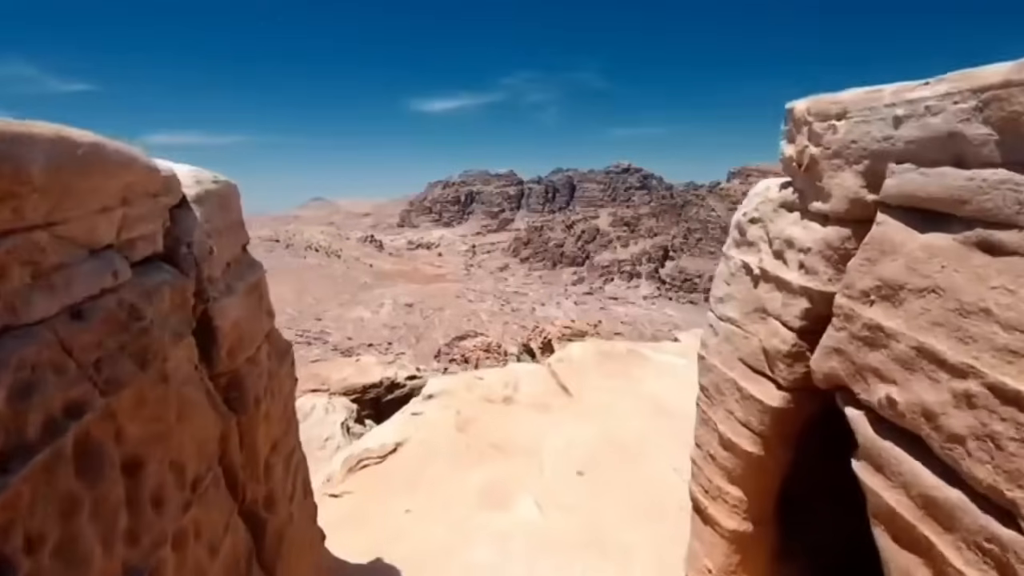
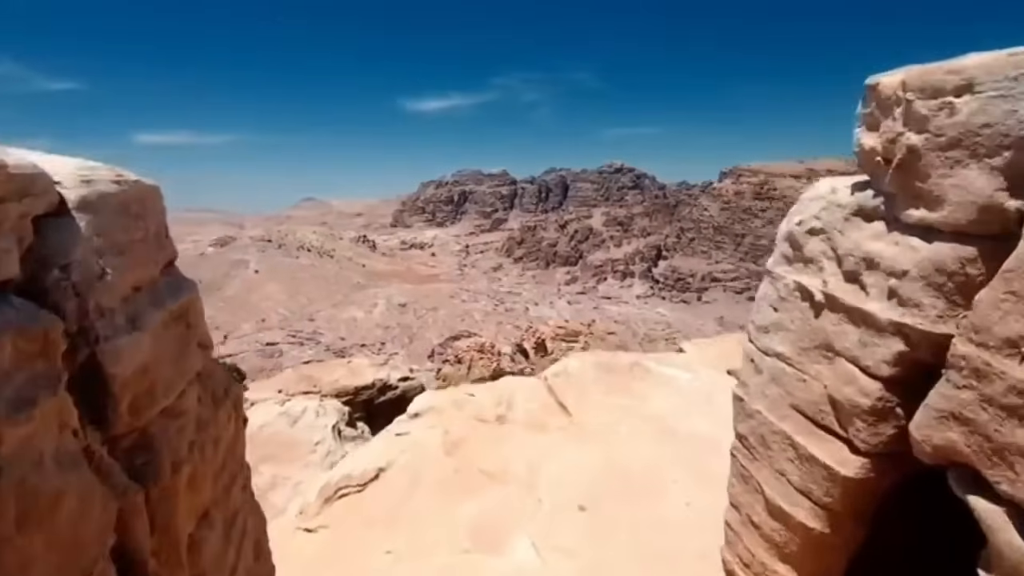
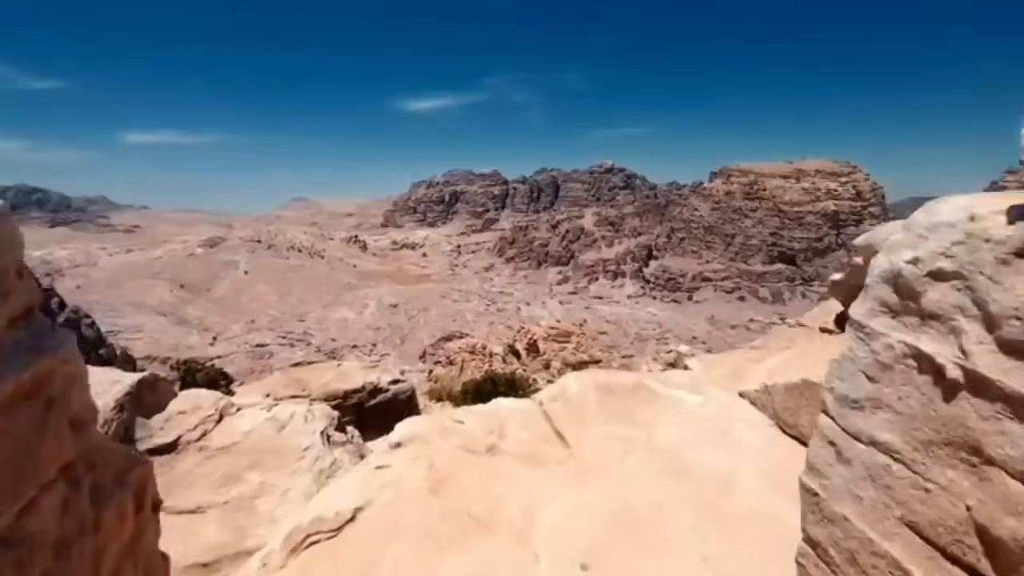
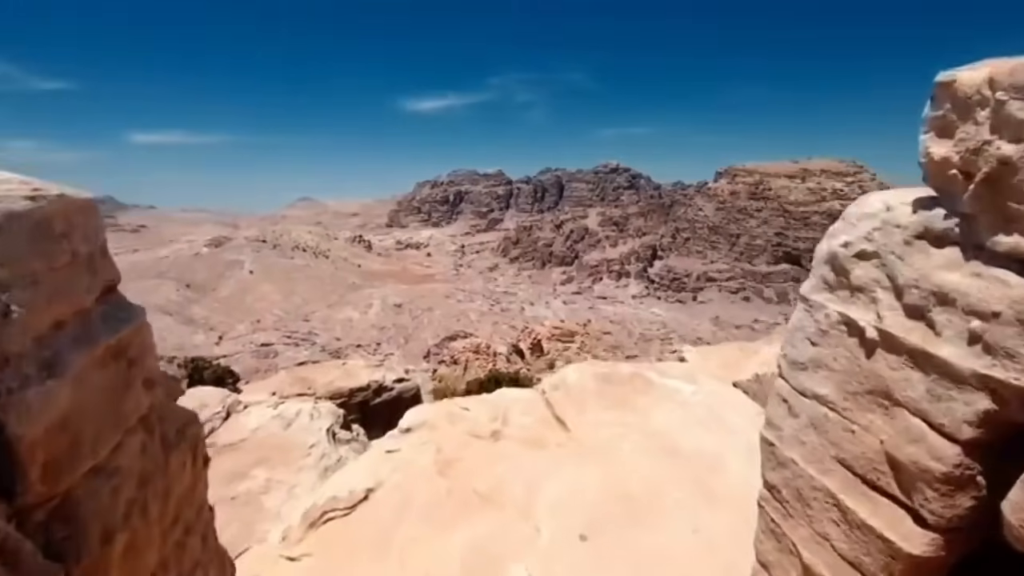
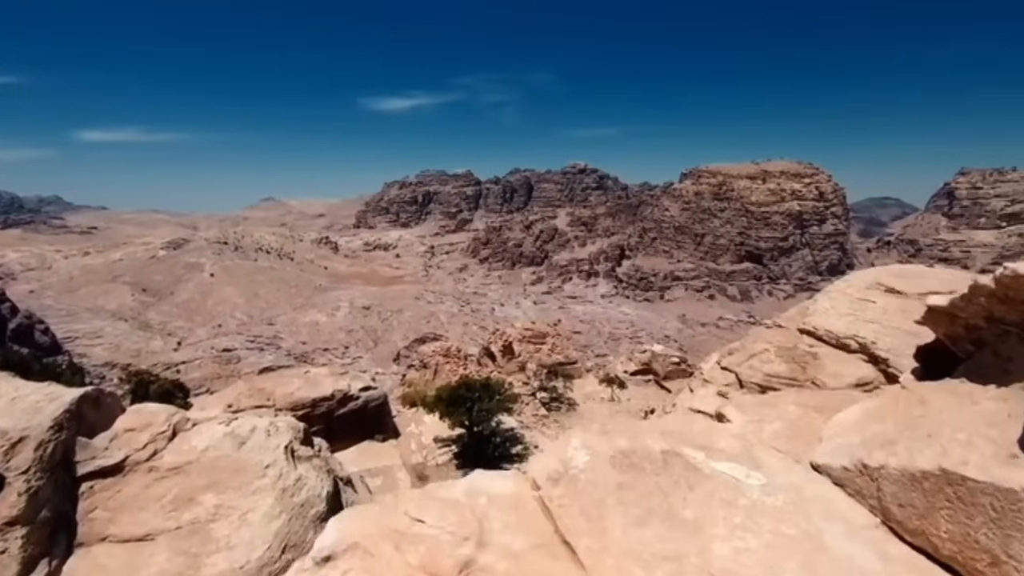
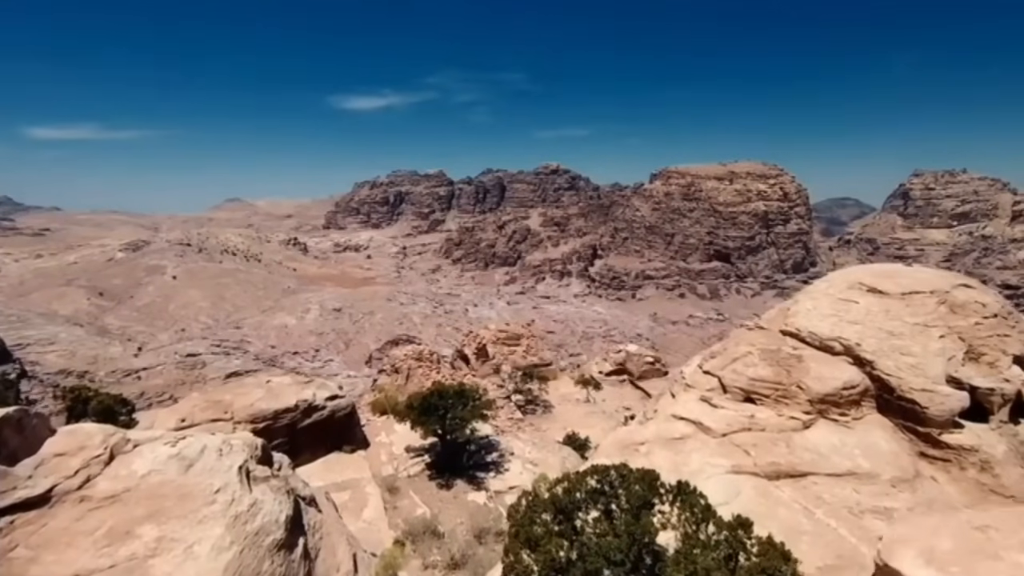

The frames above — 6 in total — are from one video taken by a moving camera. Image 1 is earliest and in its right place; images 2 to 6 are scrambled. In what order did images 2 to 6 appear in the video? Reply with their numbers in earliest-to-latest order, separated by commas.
2, 4, 3, 5, 6
